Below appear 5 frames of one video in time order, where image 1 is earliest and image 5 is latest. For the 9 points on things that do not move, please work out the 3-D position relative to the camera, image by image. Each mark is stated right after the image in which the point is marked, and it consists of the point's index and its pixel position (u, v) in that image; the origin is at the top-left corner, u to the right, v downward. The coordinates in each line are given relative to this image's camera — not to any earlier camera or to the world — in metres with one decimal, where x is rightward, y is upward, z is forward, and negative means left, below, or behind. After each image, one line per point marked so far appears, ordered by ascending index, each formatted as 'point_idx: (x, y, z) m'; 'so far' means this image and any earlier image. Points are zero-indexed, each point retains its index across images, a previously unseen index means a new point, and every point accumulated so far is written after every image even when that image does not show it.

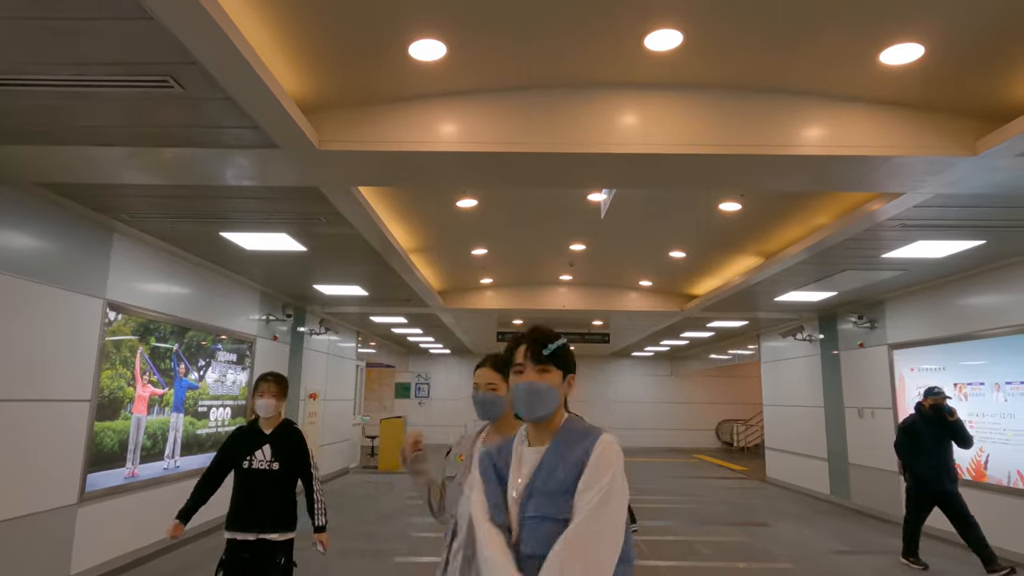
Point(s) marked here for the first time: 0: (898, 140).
0: (+2.4, +0.9, +3.9) m
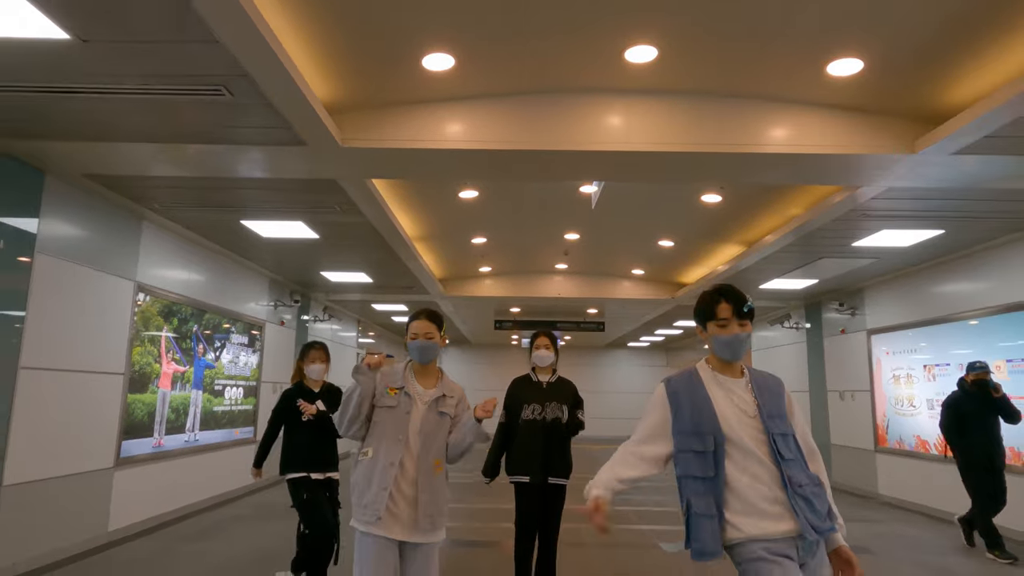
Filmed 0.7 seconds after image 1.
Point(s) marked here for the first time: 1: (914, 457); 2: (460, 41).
0: (+2.4, +1.0, +4.4) m
1: (+6.2, -2.6, +9.6) m
2: (-0.3, +1.5, +3.9) m
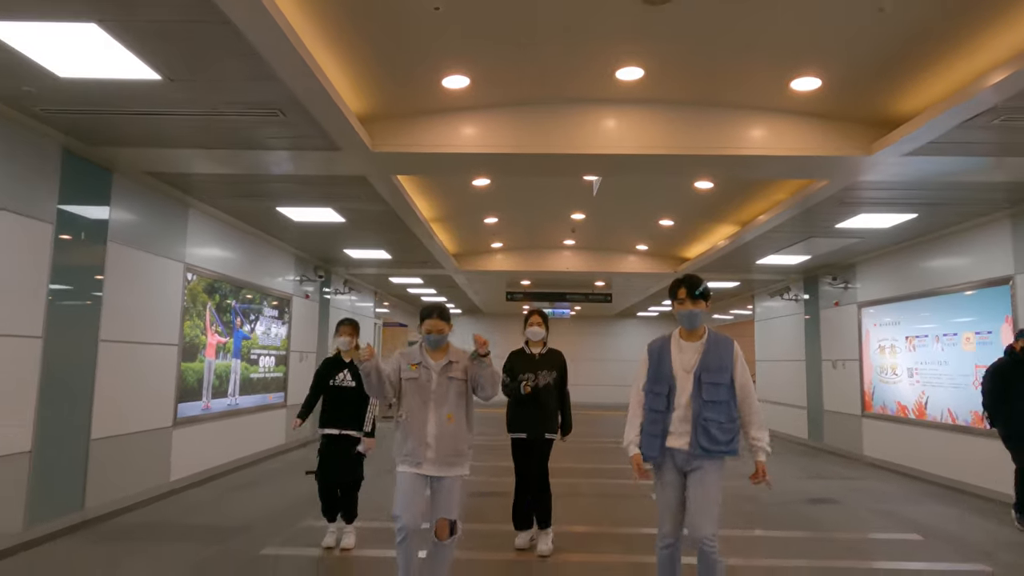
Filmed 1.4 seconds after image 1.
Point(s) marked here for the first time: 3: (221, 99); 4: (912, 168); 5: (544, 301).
0: (+2.5, +1.2, +5.0) m
1: (+6.3, -2.2, +10.3) m
2: (-0.3, +1.6, +4.6) m
3: (-1.8, +1.2, +4.0) m
4: (+3.8, +1.1, +5.8) m
5: (+0.9, -0.3, +16.6) m
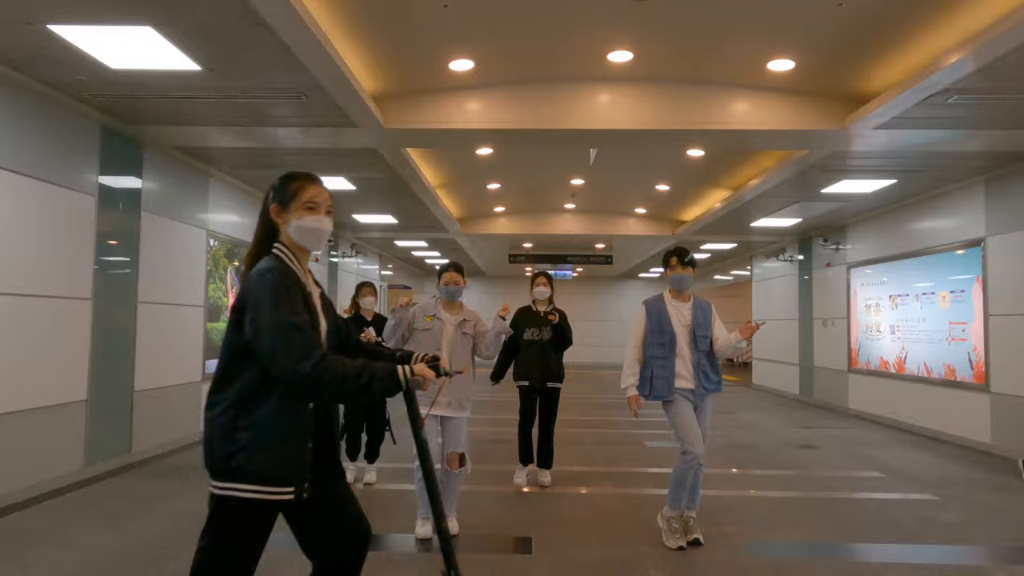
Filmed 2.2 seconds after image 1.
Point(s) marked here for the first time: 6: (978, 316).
0: (+2.5, +1.5, +5.5) m
1: (+6.4, -1.5, +10.9) m
2: (-0.3, +1.9, +5.0) m
3: (-1.8, +1.5, +4.4) m
4: (+3.8, +1.5, +6.2) m
5: (+0.9, +0.7, +17.1) m
6: (+6.2, -0.4, +8.3) m
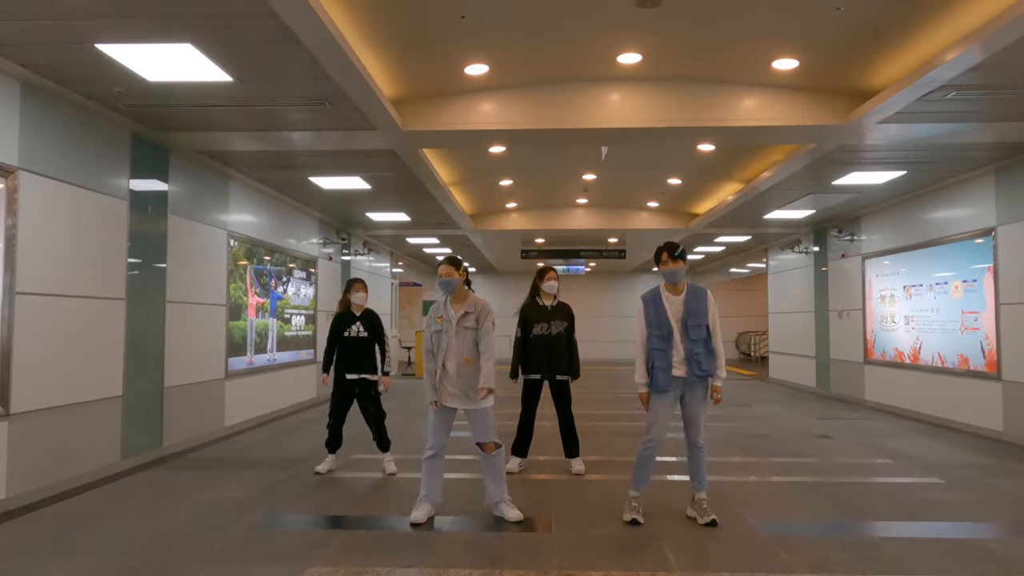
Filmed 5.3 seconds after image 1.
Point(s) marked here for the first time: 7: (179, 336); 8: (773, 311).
0: (+2.6, +1.6, +5.6) m
1: (+6.7, -1.4, +10.9) m
2: (-0.2, +2.0, +5.1) m
3: (-1.7, +1.5, +4.6) m
4: (+3.9, +1.6, +6.3) m
5: (+1.3, +0.8, +17.3) m
6: (+6.4, -0.2, +8.3) m
7: (-3.7, -0.5, +6.8) m
8: (+7.1, -0.6, +17.0) m
